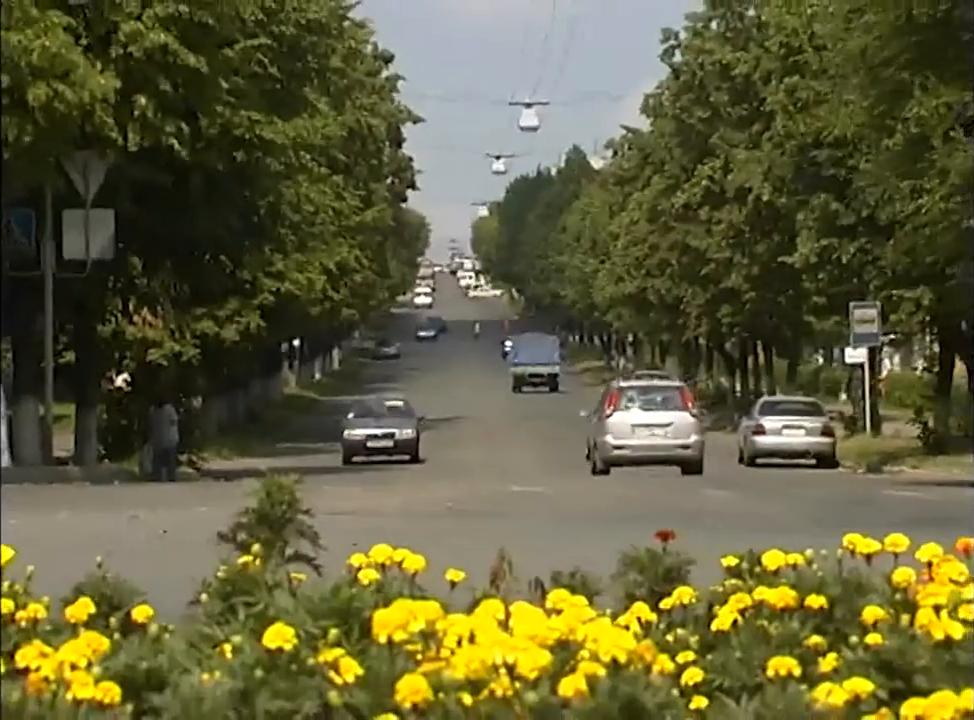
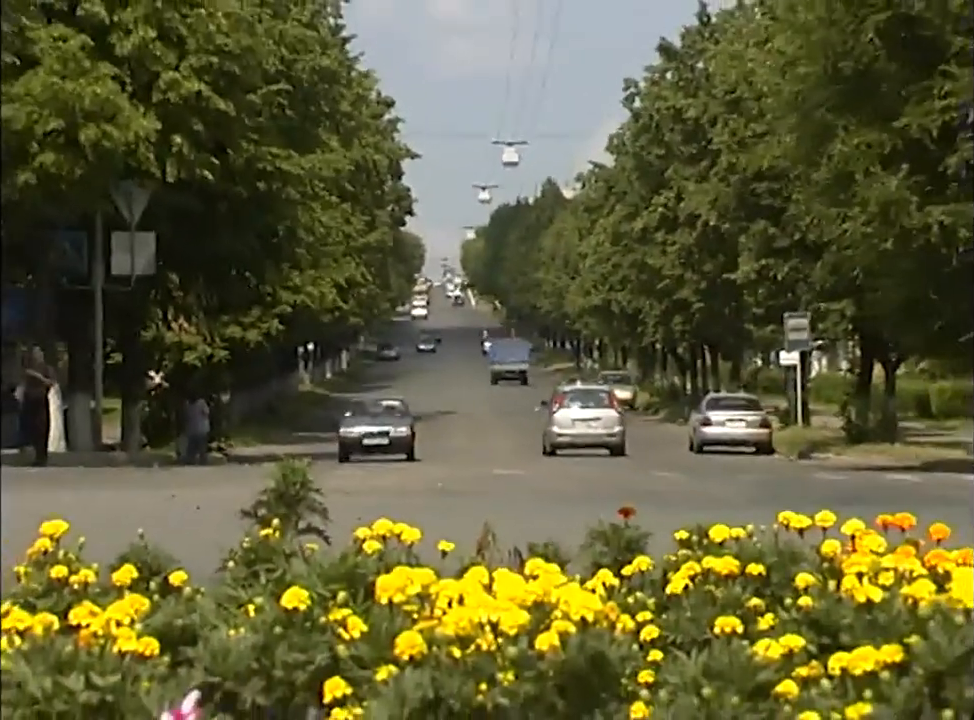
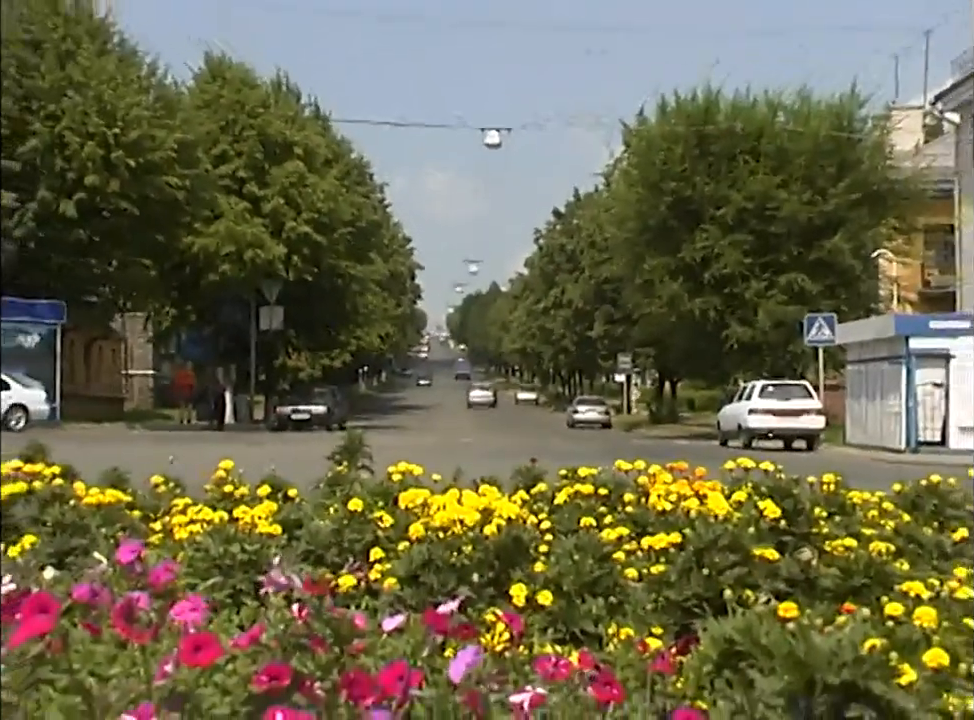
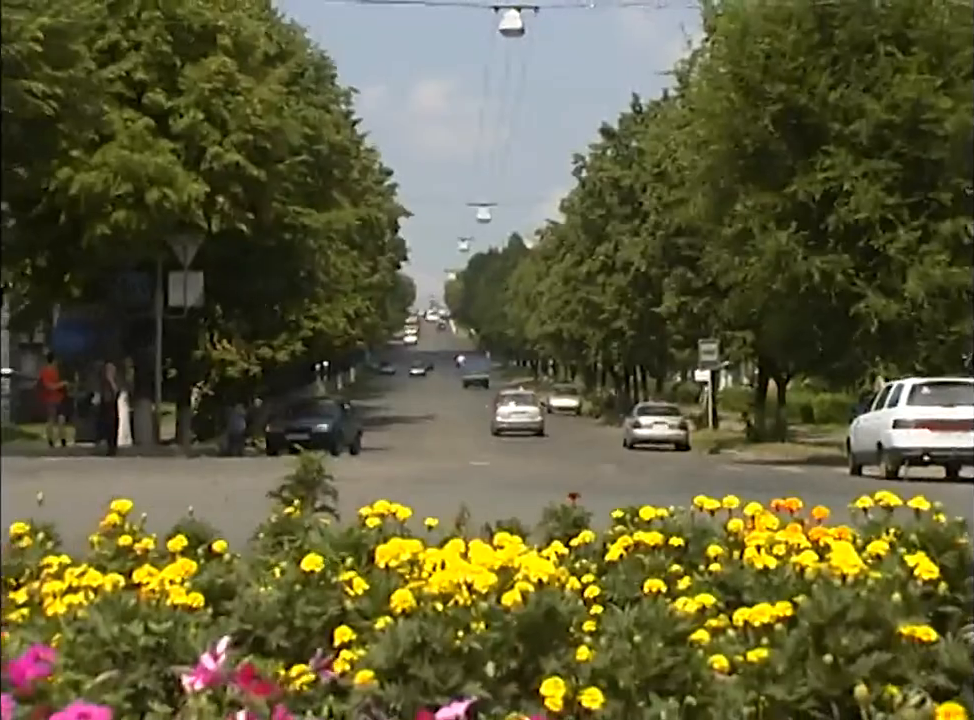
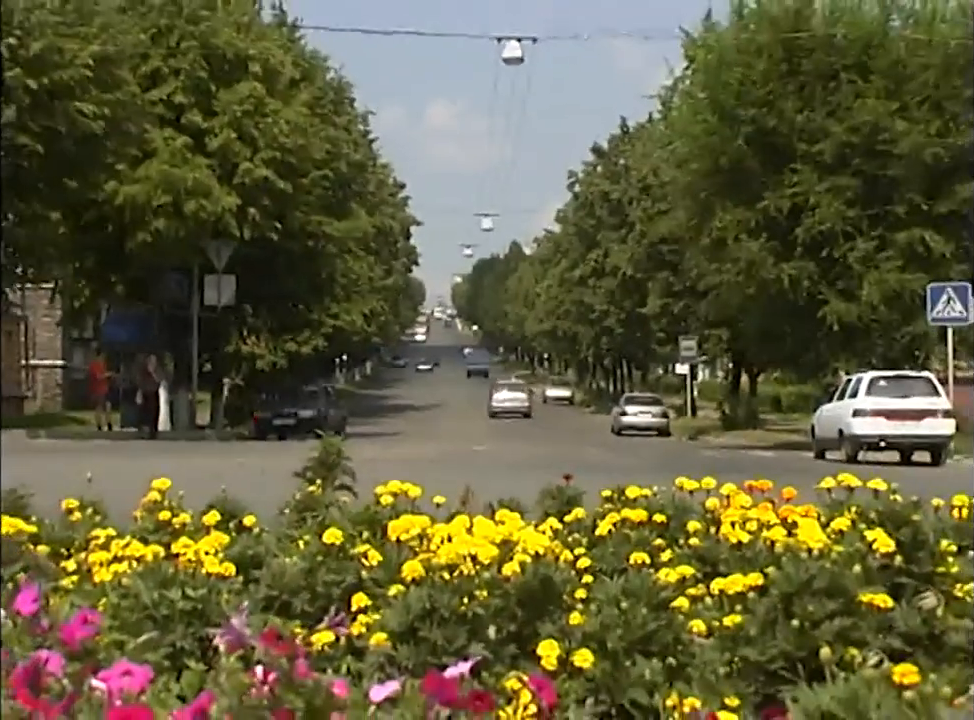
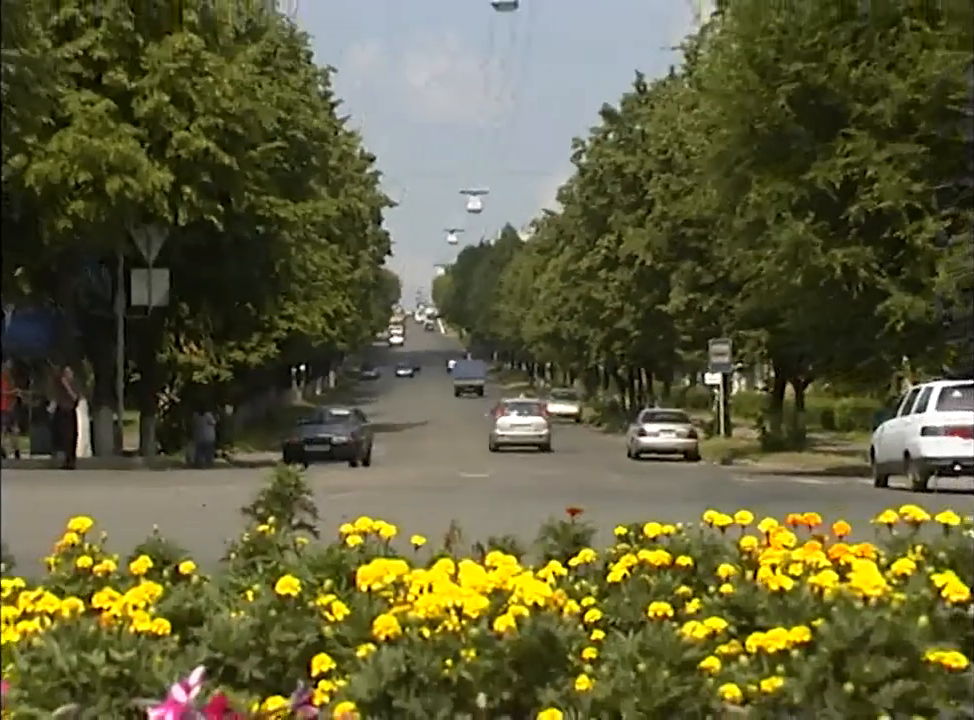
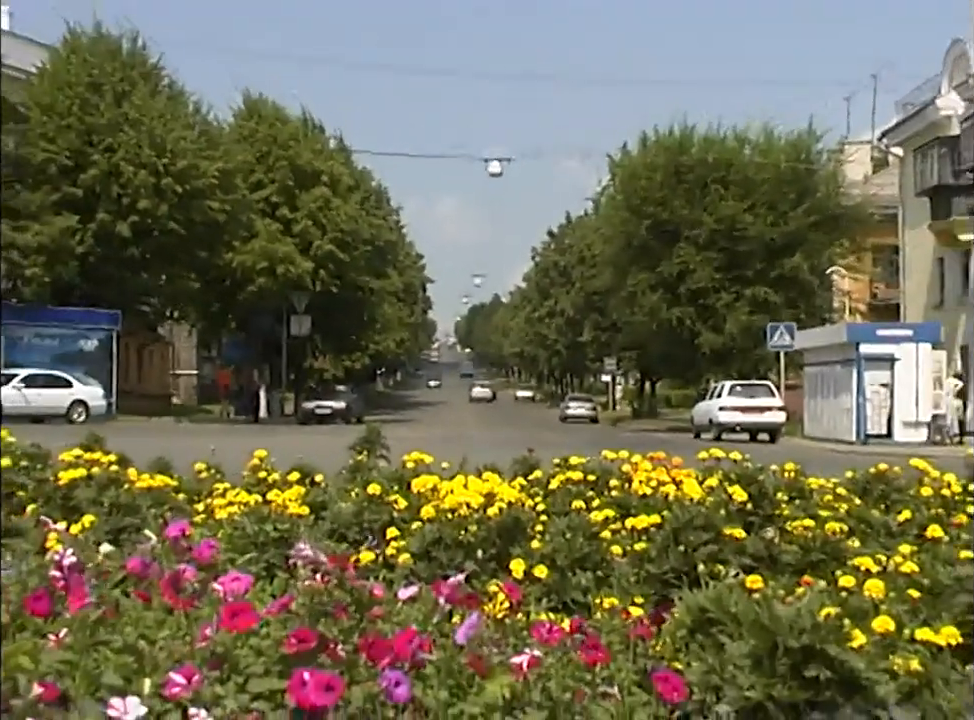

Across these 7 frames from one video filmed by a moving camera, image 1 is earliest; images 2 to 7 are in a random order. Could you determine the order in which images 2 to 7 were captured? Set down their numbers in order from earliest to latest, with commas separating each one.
2, 6, 4, 5, 3, 7
